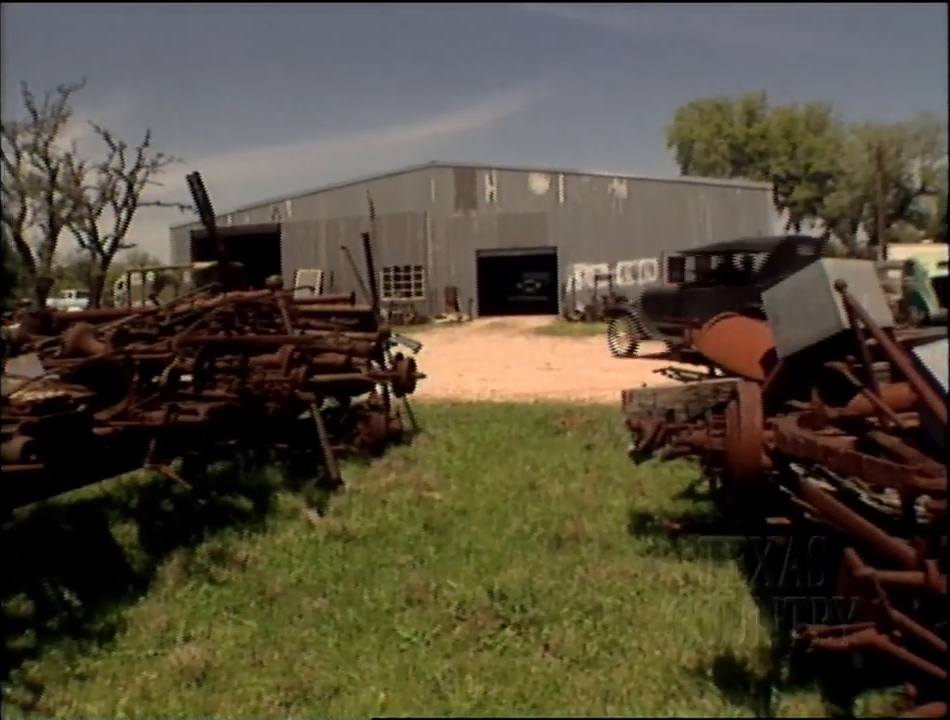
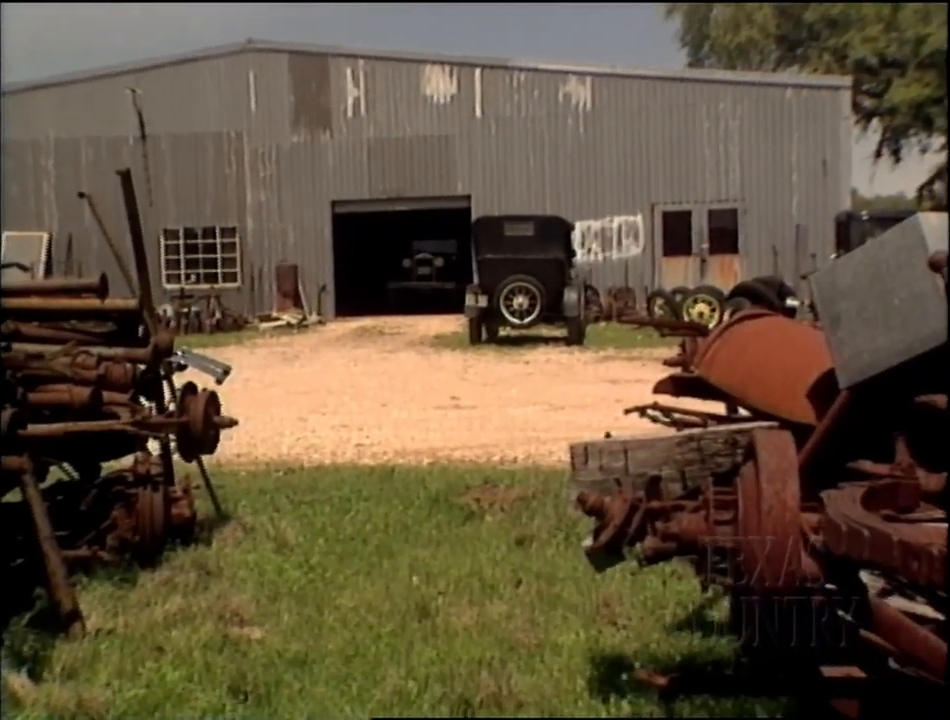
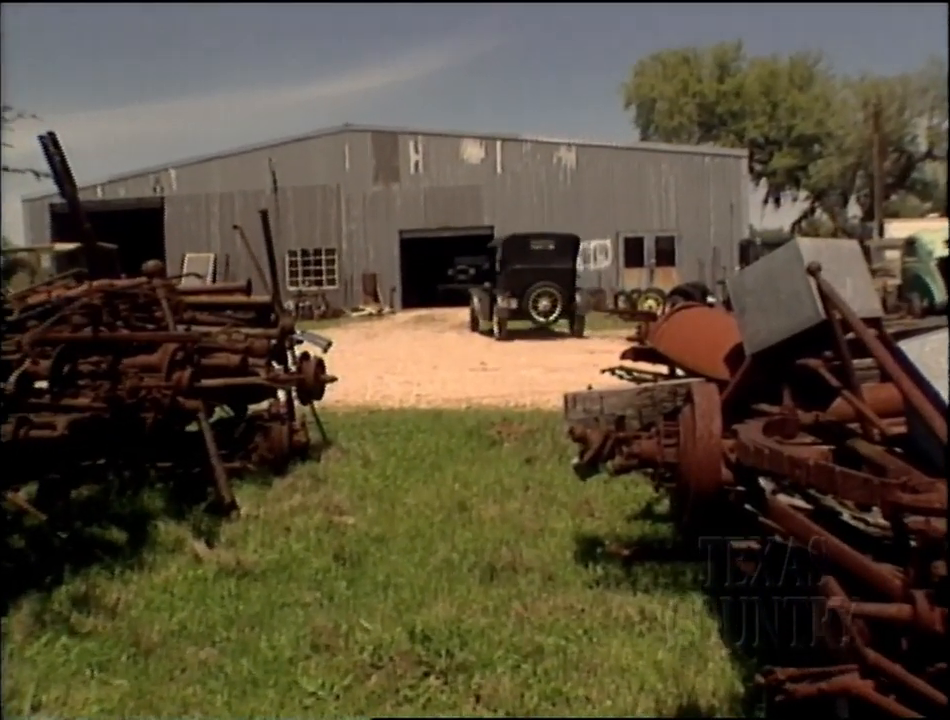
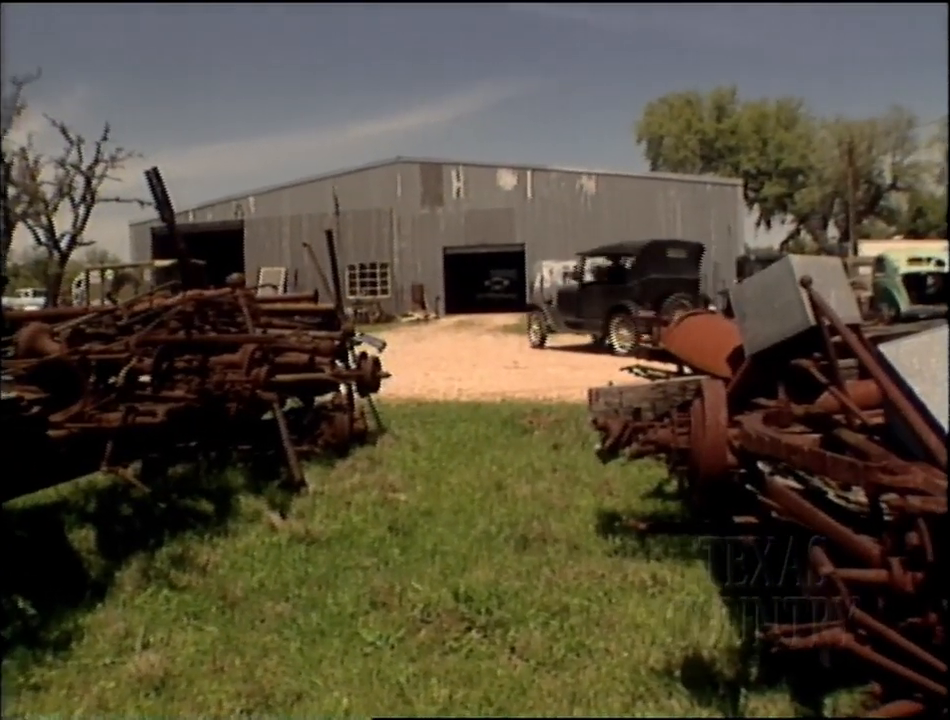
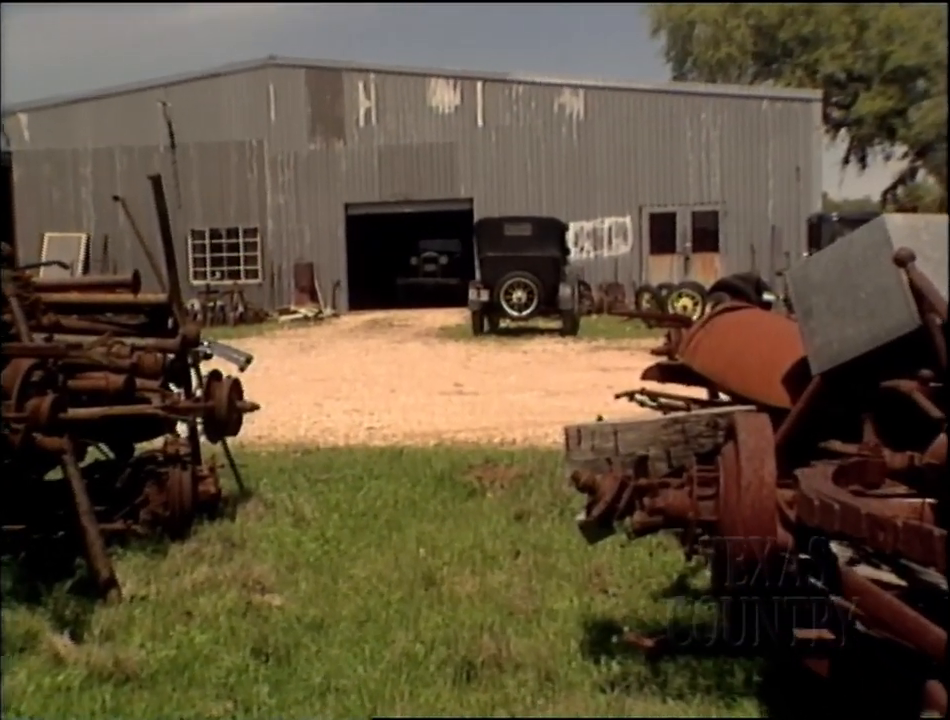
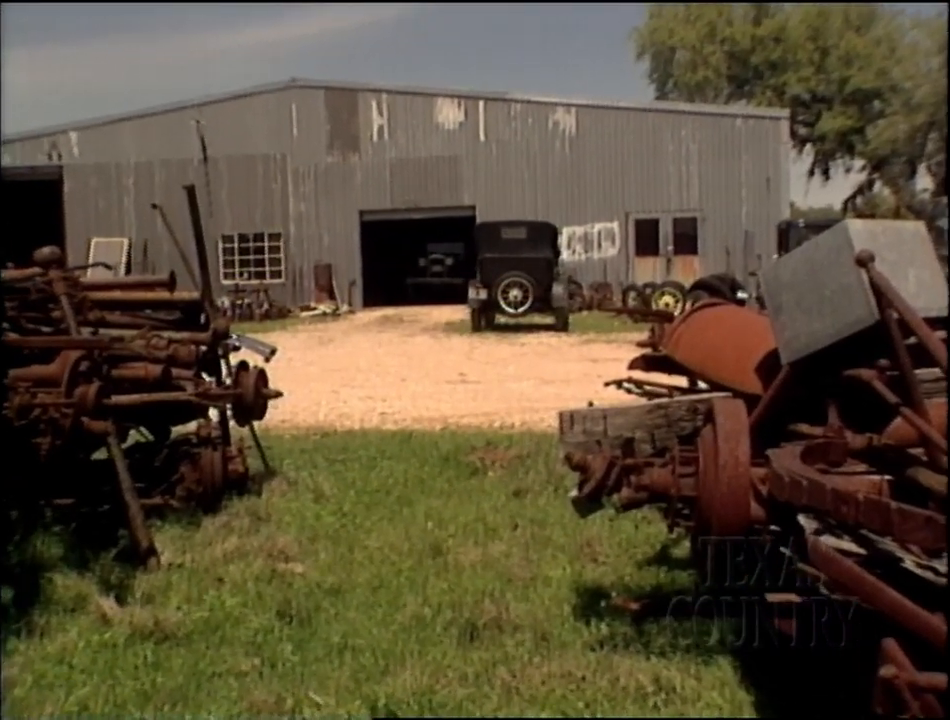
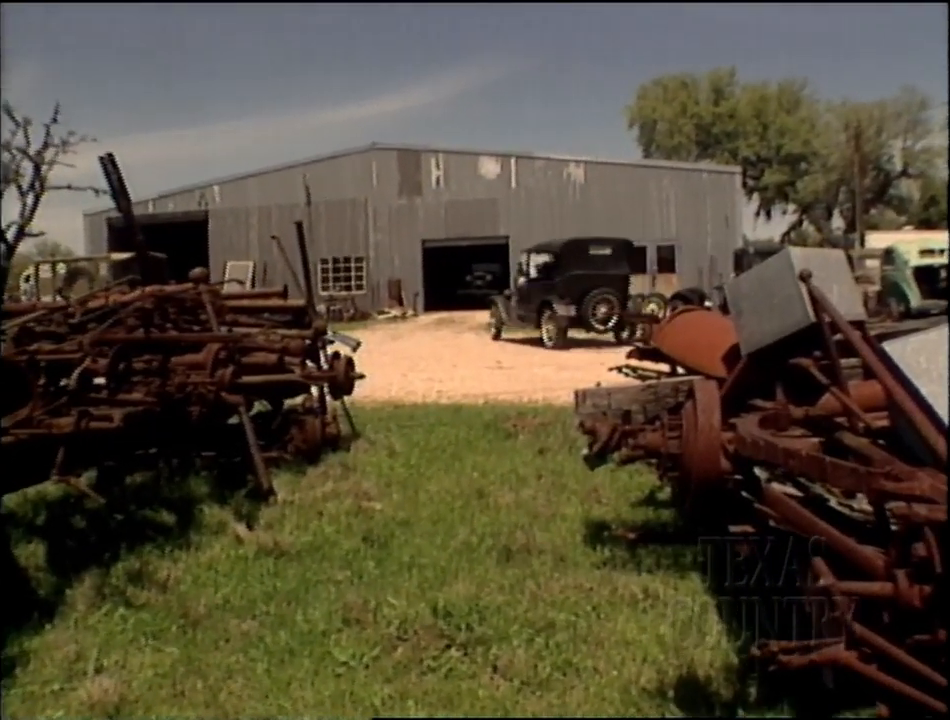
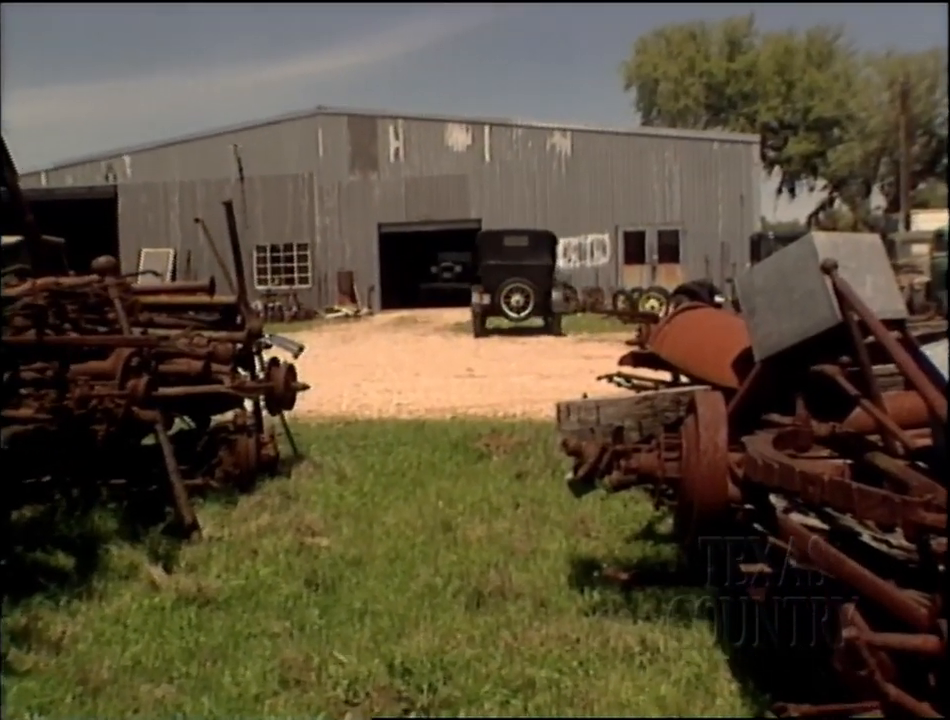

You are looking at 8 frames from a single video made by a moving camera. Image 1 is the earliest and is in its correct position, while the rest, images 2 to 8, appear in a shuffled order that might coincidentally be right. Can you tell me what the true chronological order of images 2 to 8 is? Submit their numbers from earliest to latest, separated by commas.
4, 7, 3, 8, 6, 5, 2
